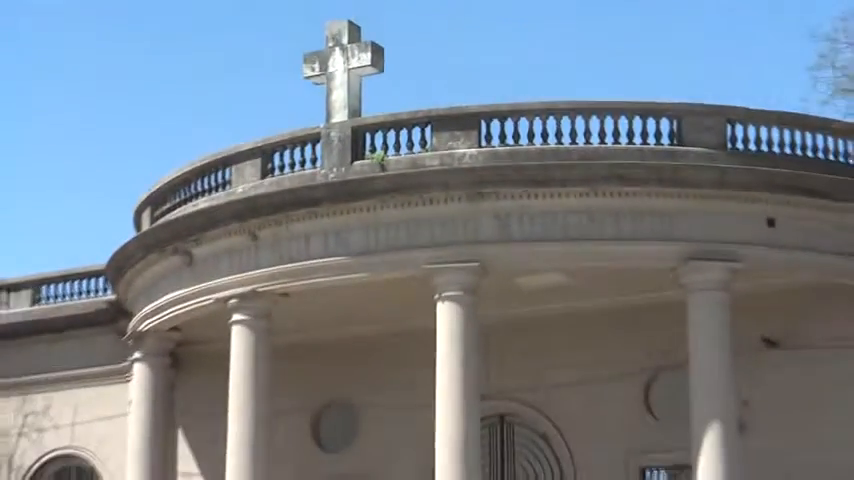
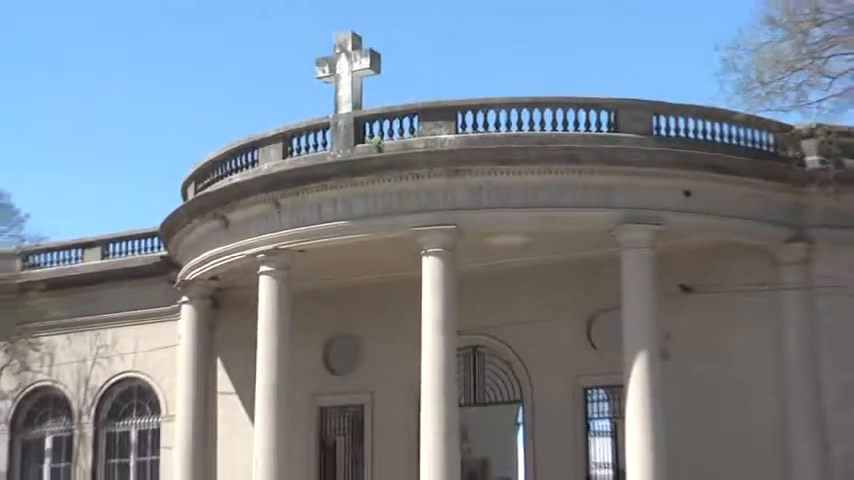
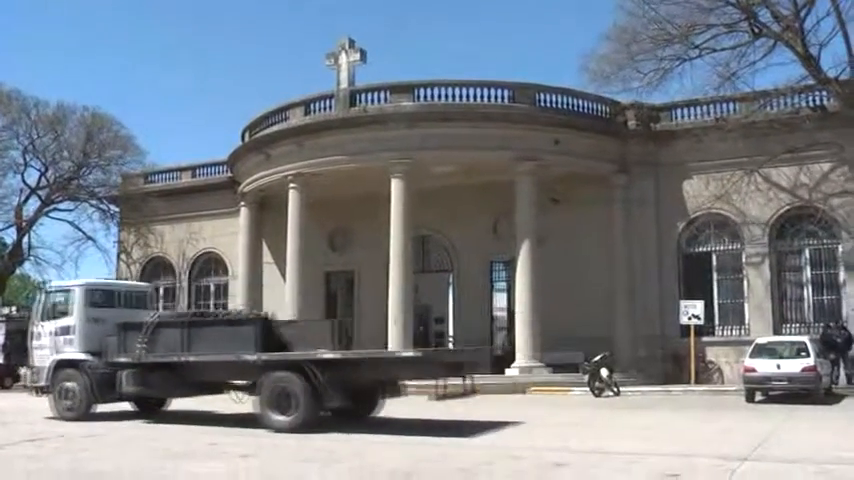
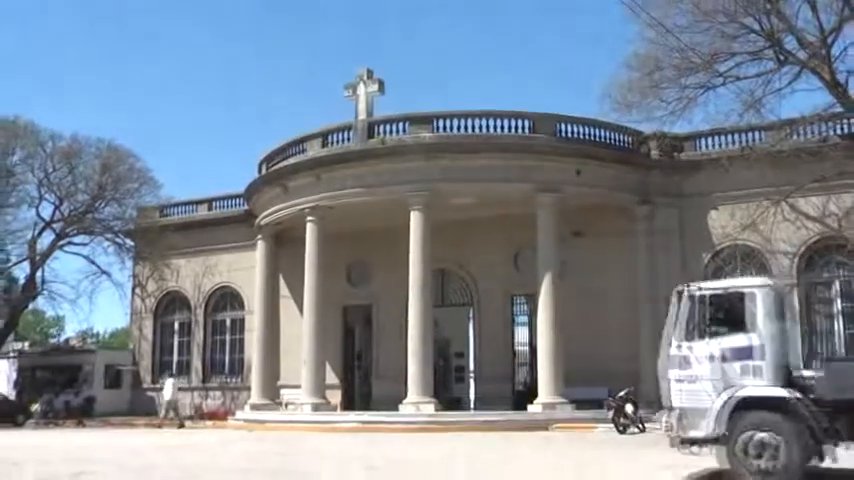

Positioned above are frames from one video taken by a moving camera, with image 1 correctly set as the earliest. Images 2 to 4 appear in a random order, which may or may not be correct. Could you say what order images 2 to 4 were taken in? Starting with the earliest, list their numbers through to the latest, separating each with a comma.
2, 4, 3
